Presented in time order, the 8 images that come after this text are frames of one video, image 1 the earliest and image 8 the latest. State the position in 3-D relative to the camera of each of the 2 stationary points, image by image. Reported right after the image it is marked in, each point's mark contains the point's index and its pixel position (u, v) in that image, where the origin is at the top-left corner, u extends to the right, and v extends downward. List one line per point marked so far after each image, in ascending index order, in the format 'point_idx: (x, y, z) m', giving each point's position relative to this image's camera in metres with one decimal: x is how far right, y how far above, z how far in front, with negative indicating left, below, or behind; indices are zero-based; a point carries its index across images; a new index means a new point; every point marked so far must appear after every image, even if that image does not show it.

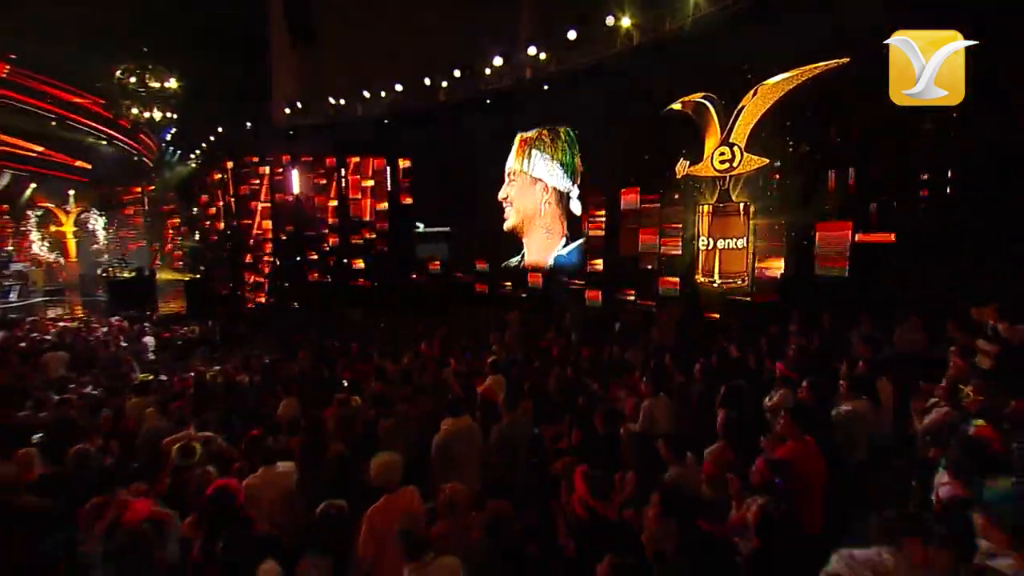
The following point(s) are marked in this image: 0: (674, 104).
0: (+3.7, +4.2, +11.8) m
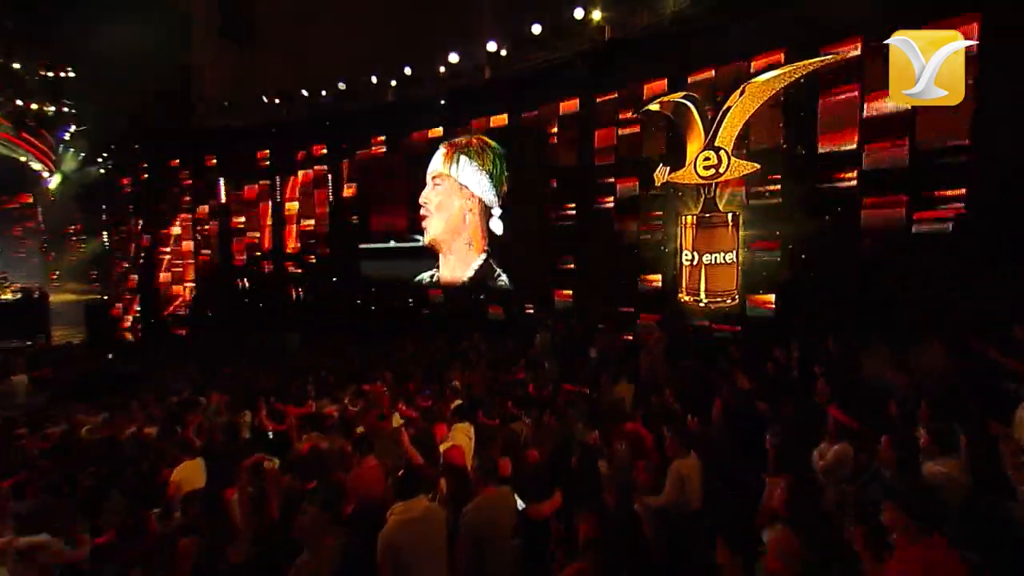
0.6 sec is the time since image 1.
0: (+2.9, +3.8, +10.8) m
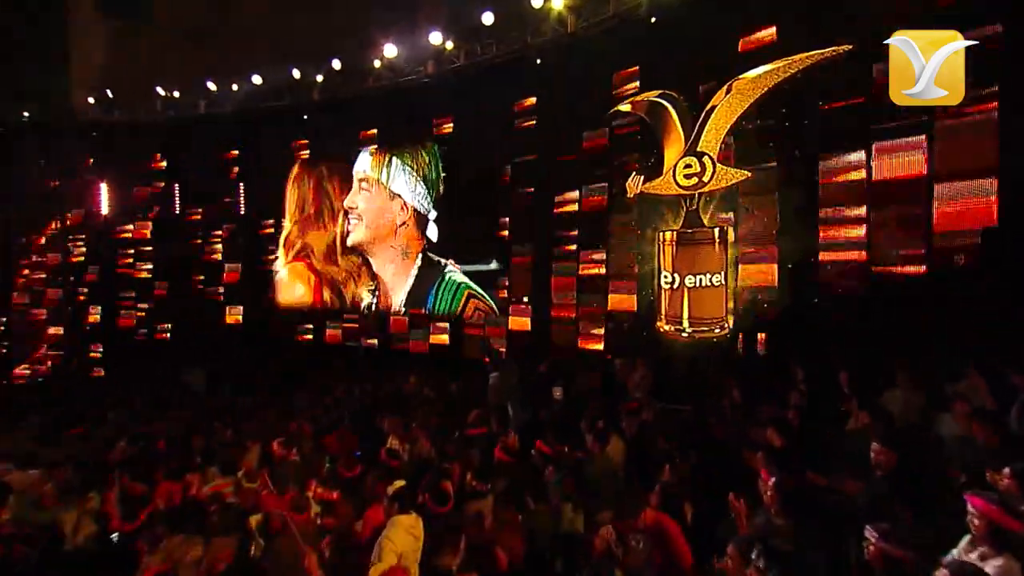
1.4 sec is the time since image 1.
0: (+2.0, +3.3, +9.5) m
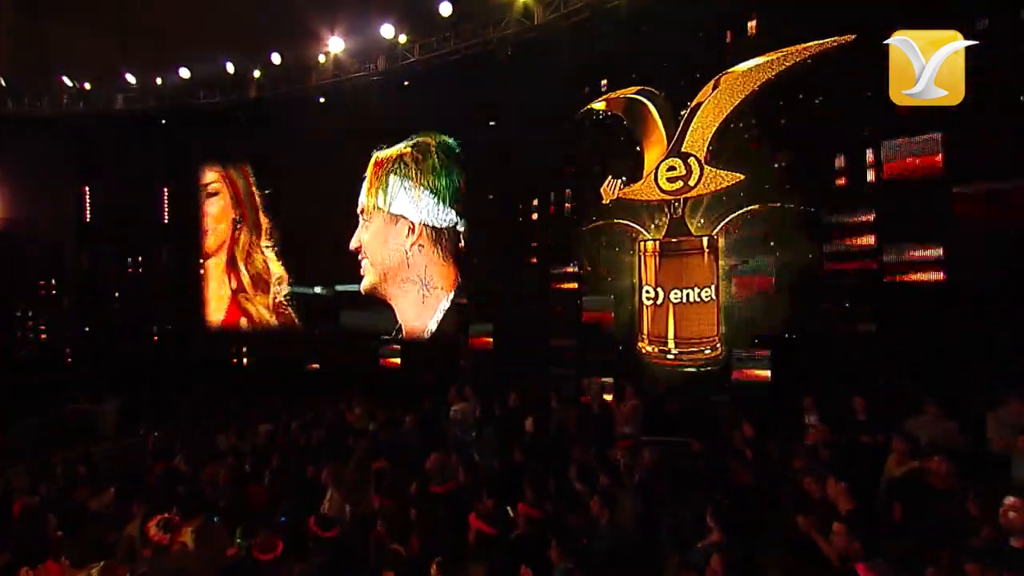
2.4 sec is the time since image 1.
0: (+1.4, +3.1, +8.6) m
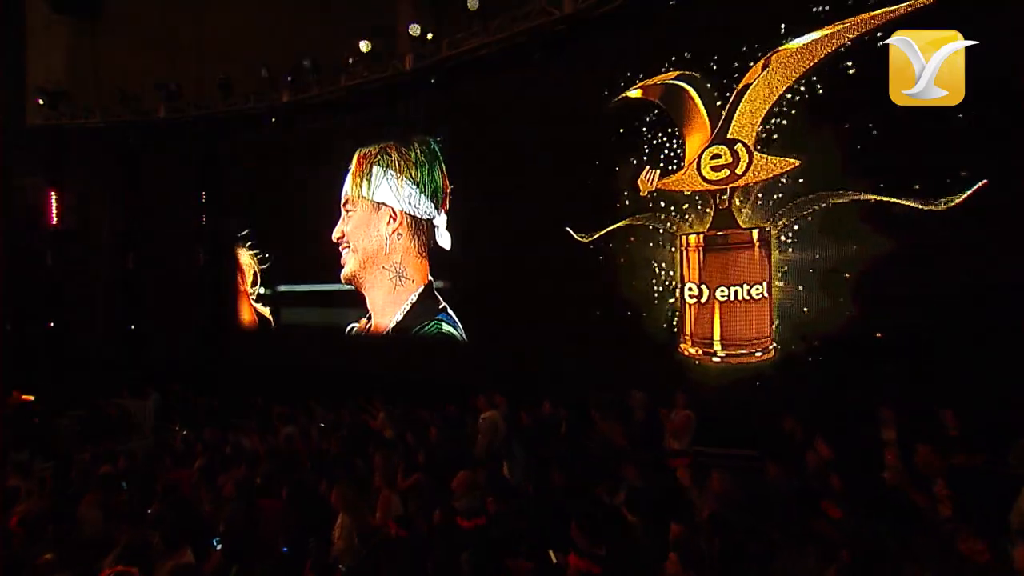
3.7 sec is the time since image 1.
0: (+1.9, +3.1, +8.1) m
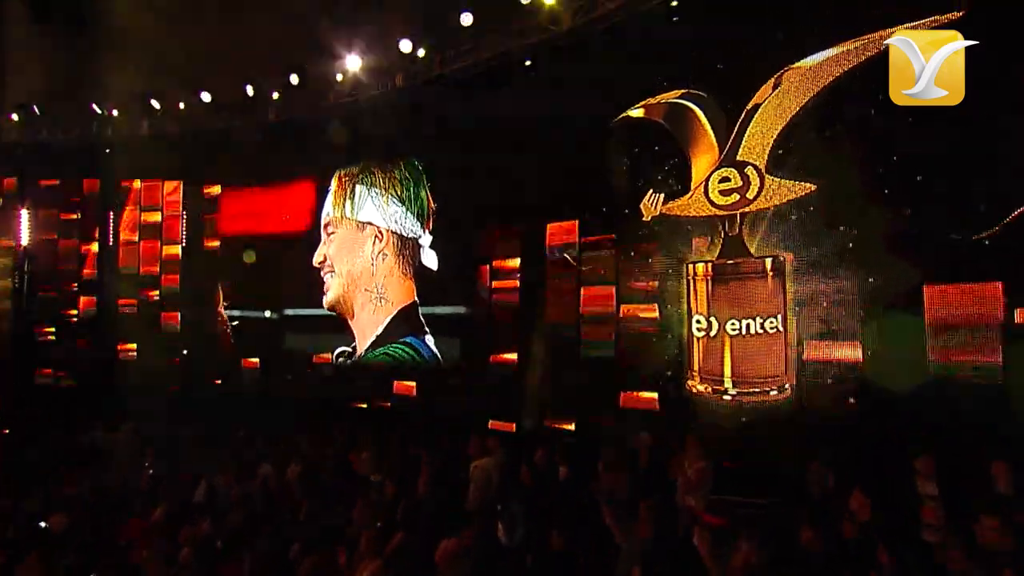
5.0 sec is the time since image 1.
0: (+1.8, +2.6, +7.7) m
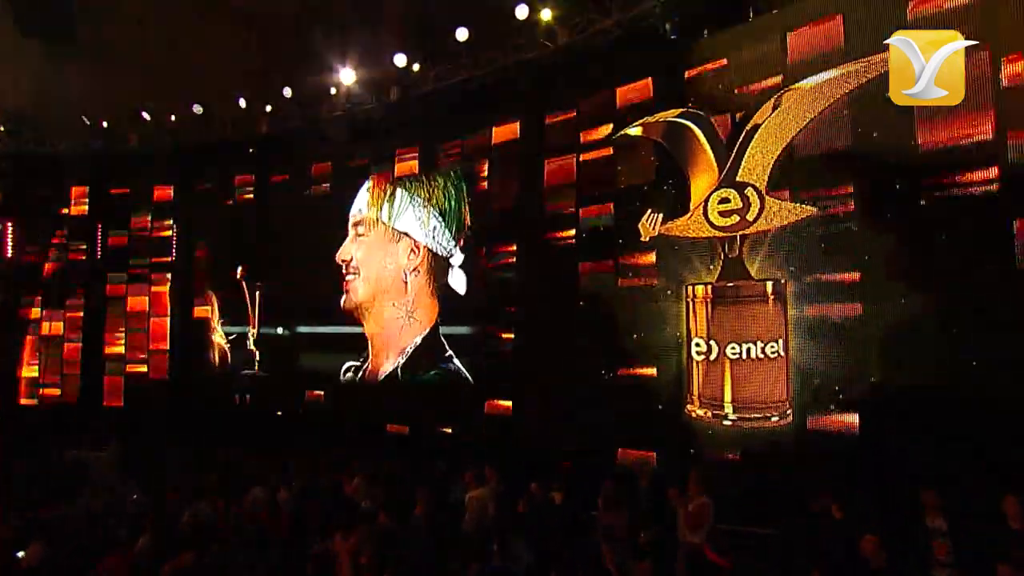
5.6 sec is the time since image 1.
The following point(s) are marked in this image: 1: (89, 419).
0: (+1.7, +2.3, +7.6) m
1: (-10.4, -3.2, +12.8) m
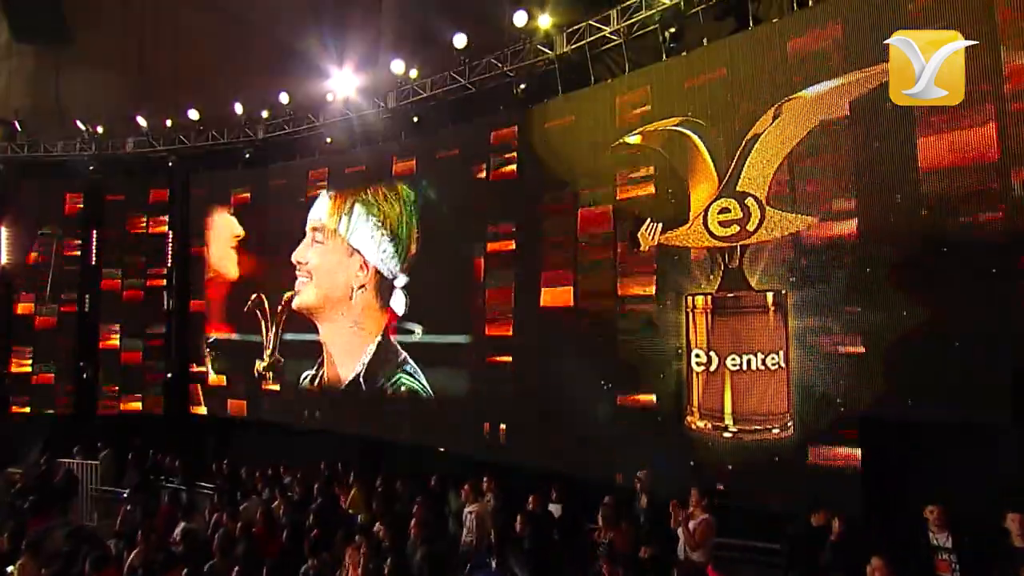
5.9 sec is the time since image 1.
0: (+1.7, +2.2, +7.5) m
1: (-10.5, -3.4, +12.7) m
